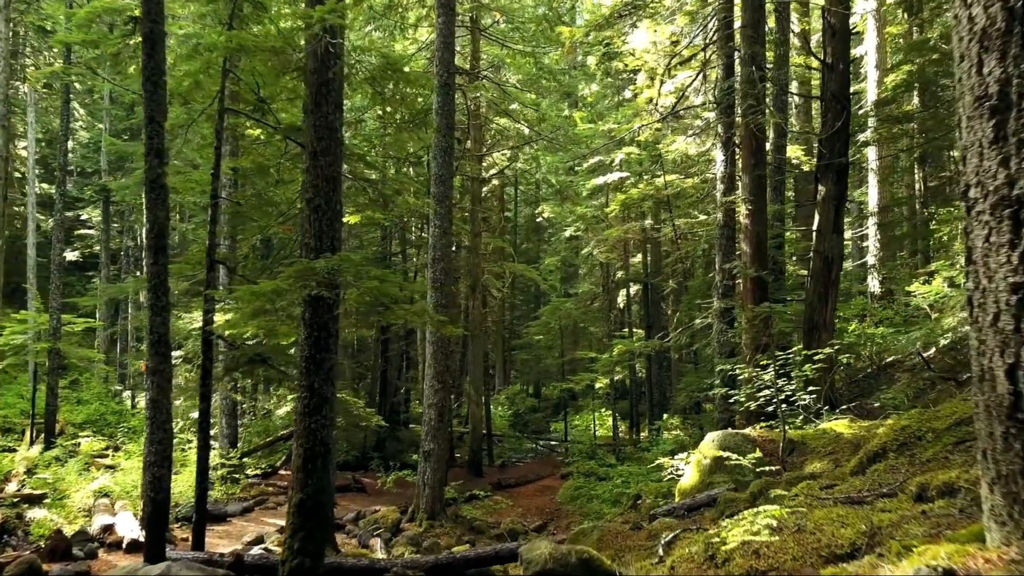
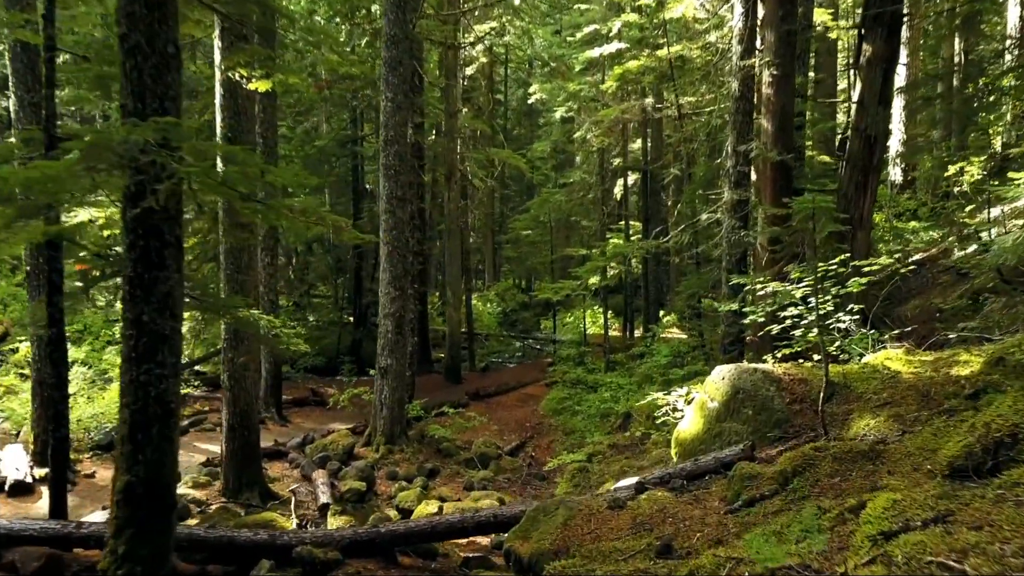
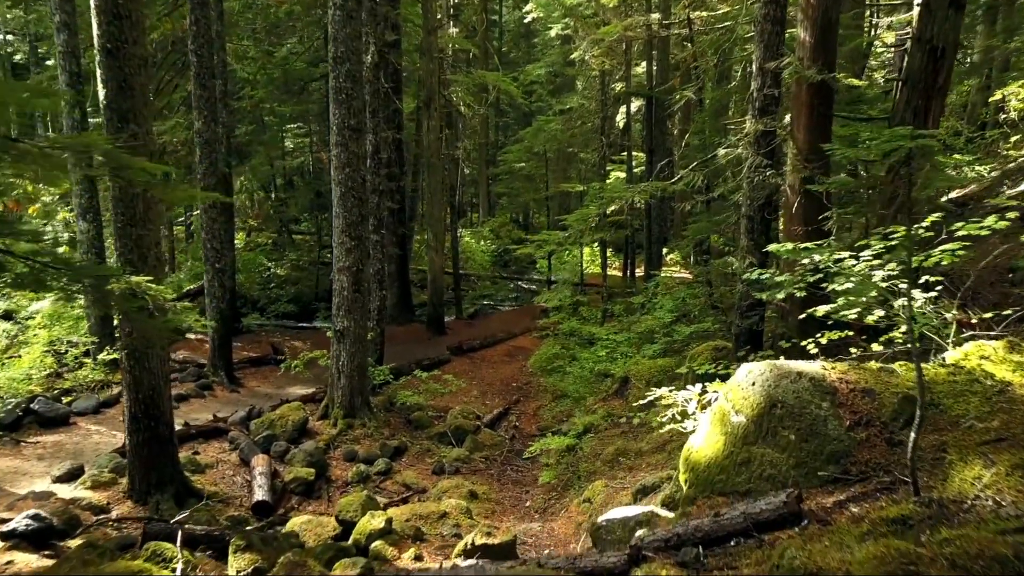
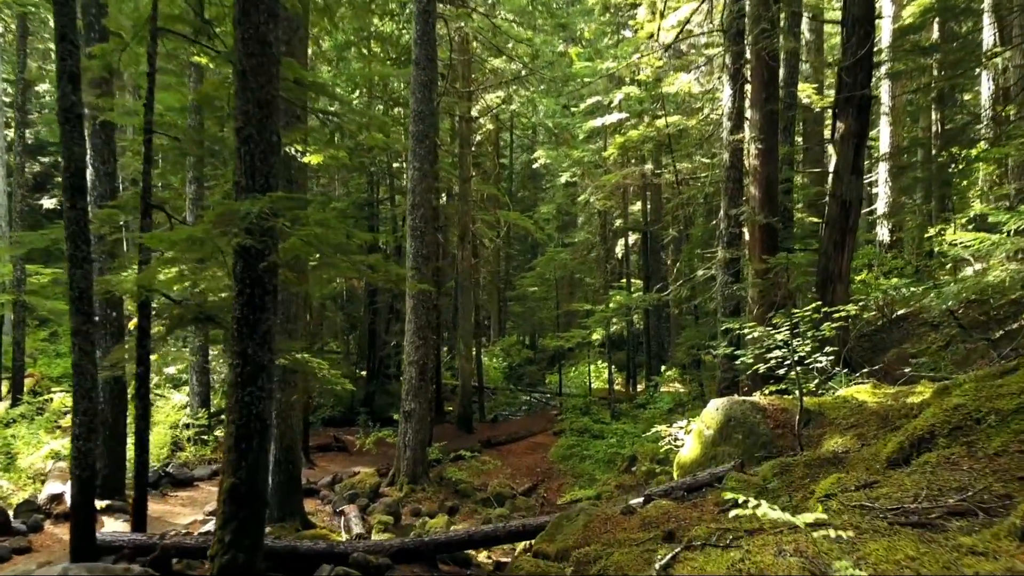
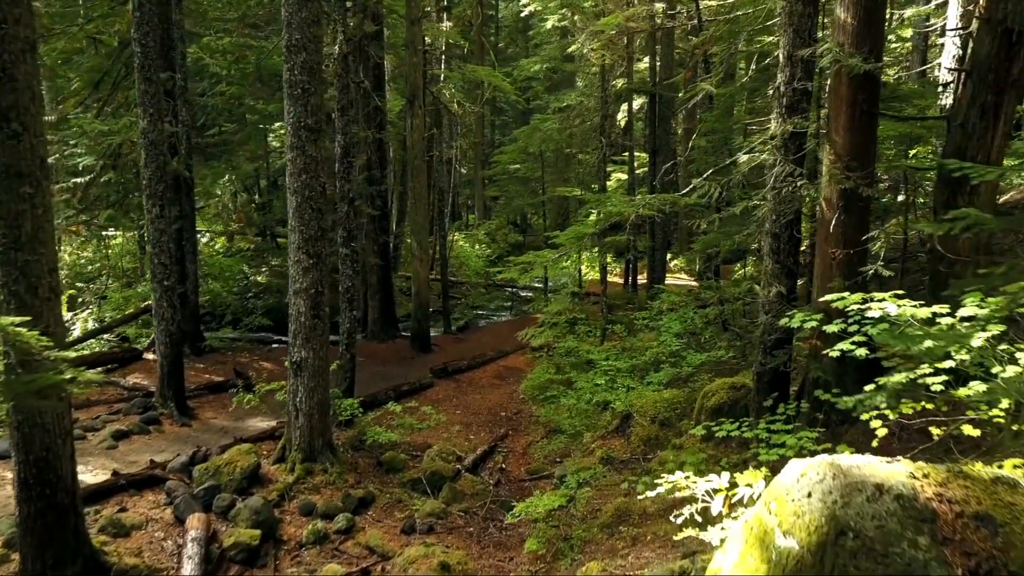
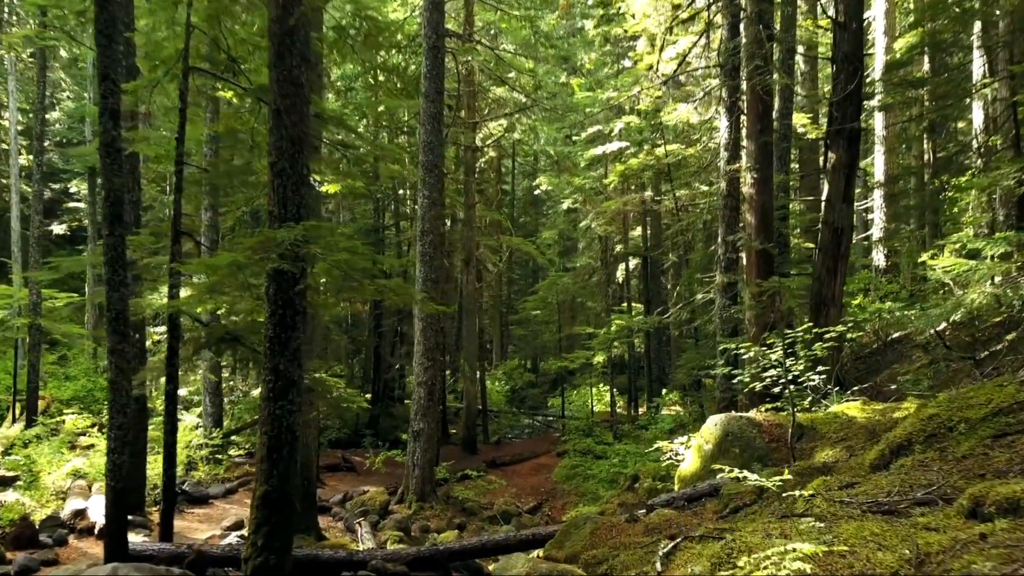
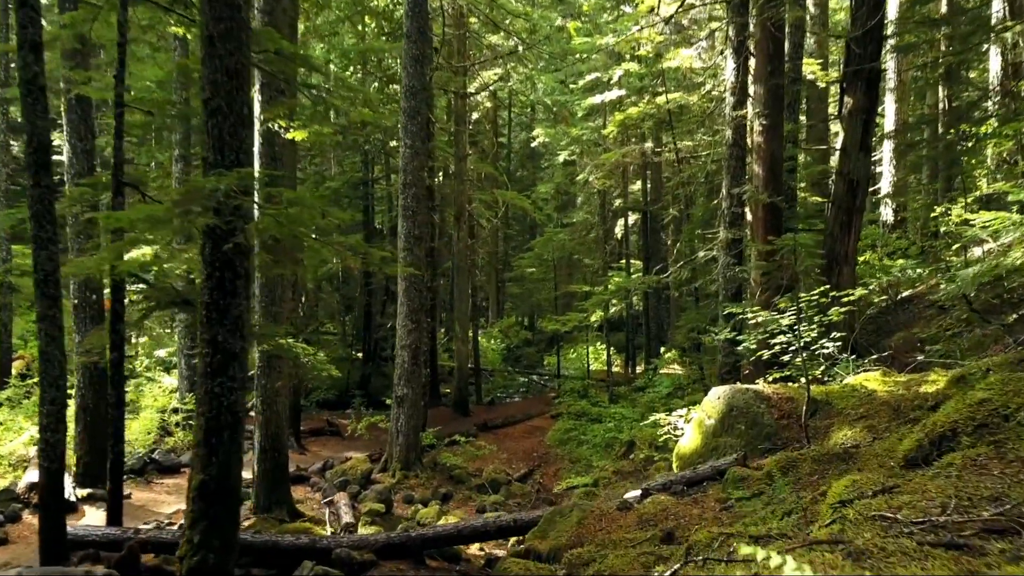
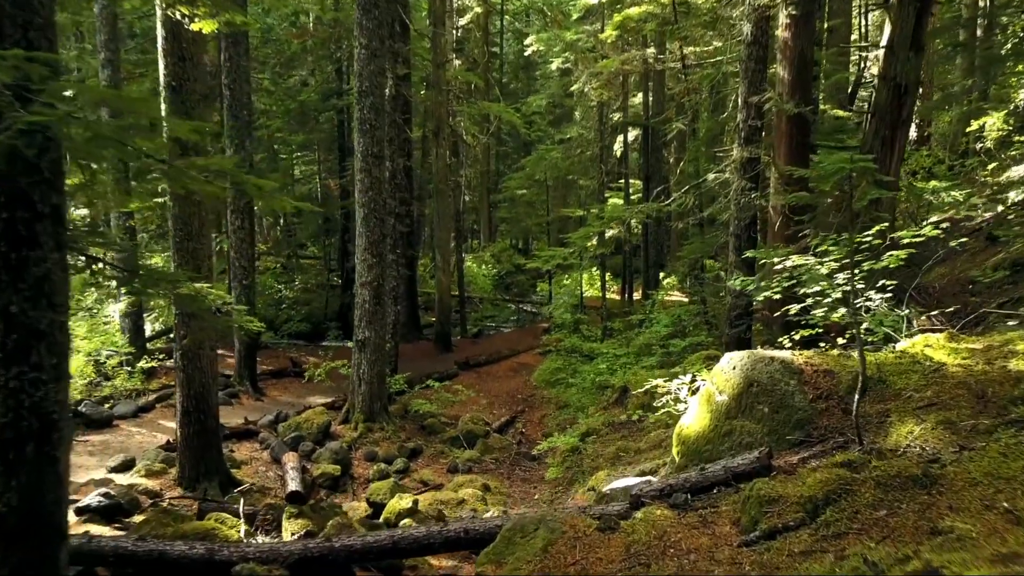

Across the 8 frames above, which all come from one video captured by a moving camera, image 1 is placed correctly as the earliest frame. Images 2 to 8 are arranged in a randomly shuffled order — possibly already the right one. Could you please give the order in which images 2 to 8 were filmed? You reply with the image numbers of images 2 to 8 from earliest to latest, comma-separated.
6, 4, 7, 2, 8, 3, 5
